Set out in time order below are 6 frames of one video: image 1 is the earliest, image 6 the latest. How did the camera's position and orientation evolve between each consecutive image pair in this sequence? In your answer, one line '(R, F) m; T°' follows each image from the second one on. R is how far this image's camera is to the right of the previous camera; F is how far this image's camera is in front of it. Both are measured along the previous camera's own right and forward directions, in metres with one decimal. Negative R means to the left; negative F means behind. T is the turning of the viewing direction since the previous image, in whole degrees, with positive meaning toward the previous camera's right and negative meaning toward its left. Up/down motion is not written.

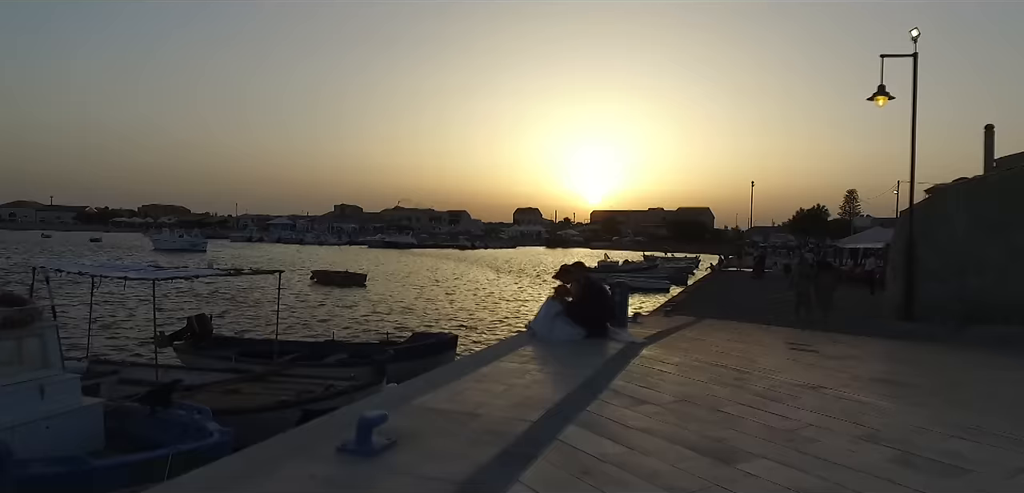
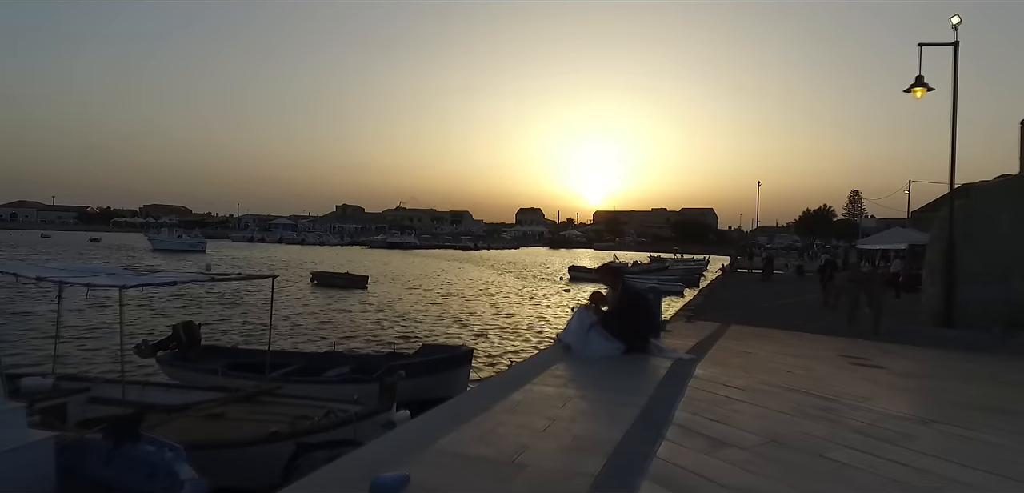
(-0.4, +1.3) m; 0°
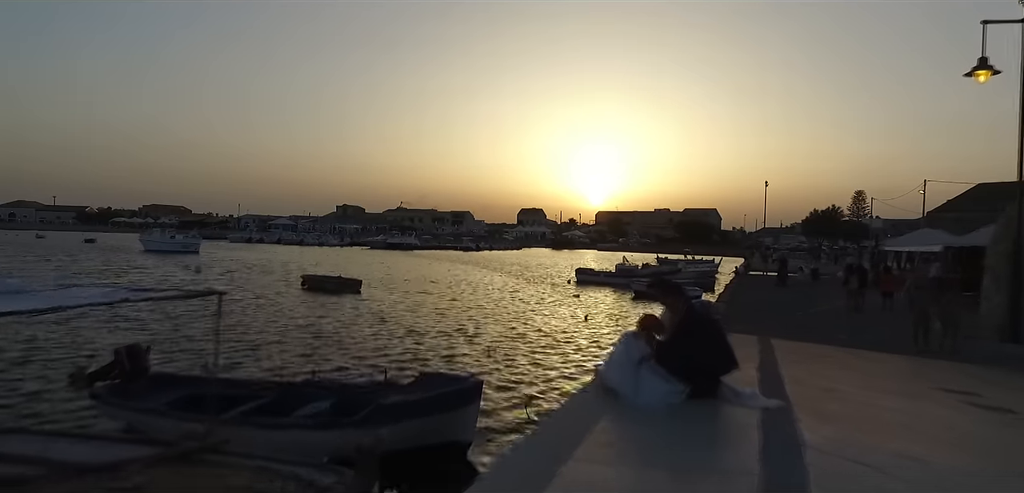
(-0.3, +2.2) m; 0°
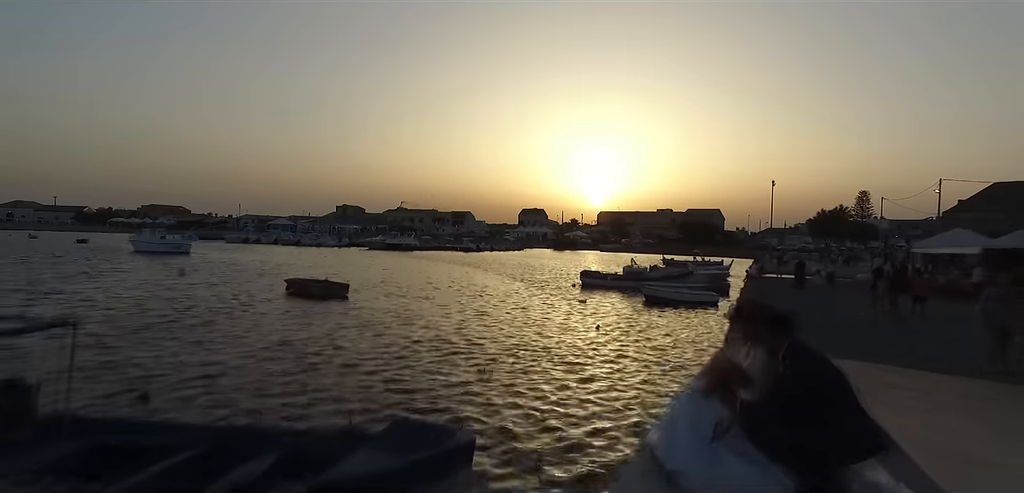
(0.0, +2.4) m; 0°
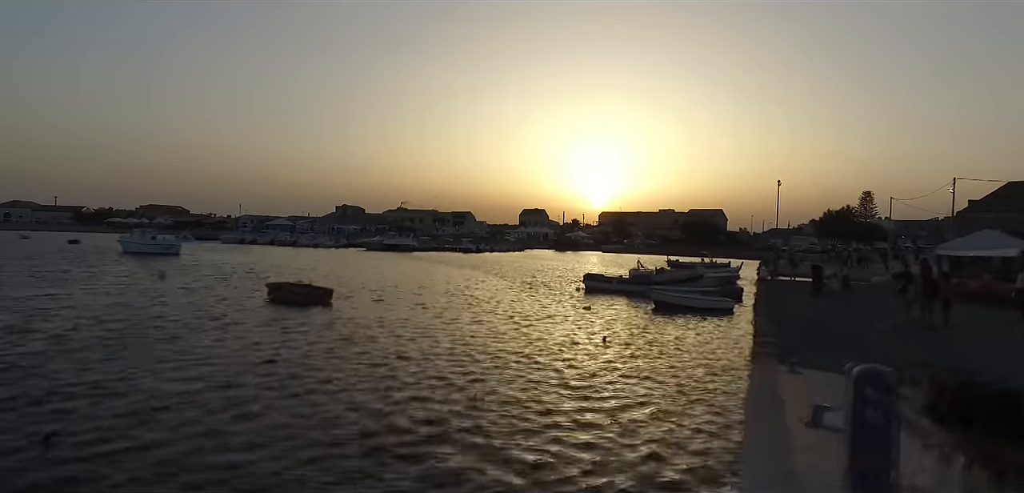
(+0.1, +2.2) m; 0°
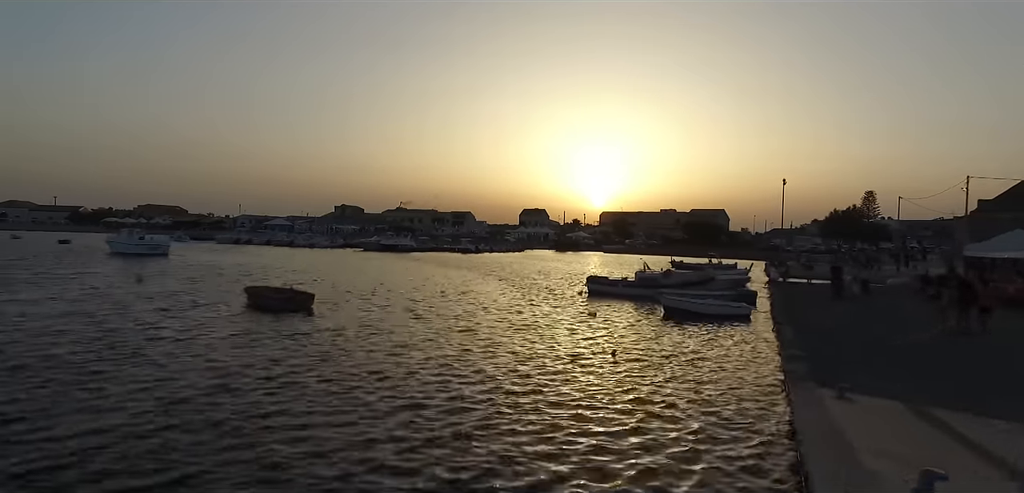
(0.0, +2.1) m; 0°
